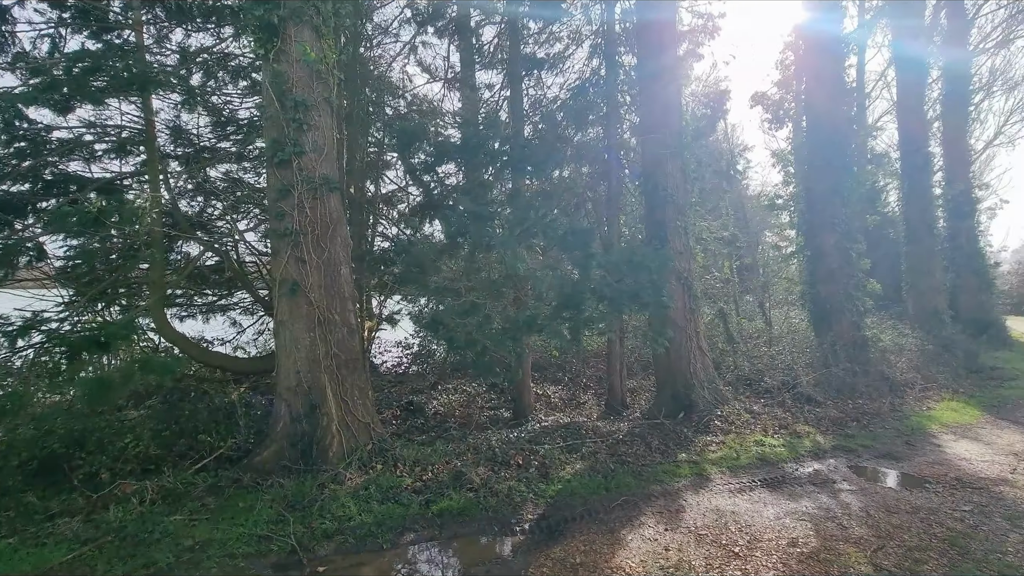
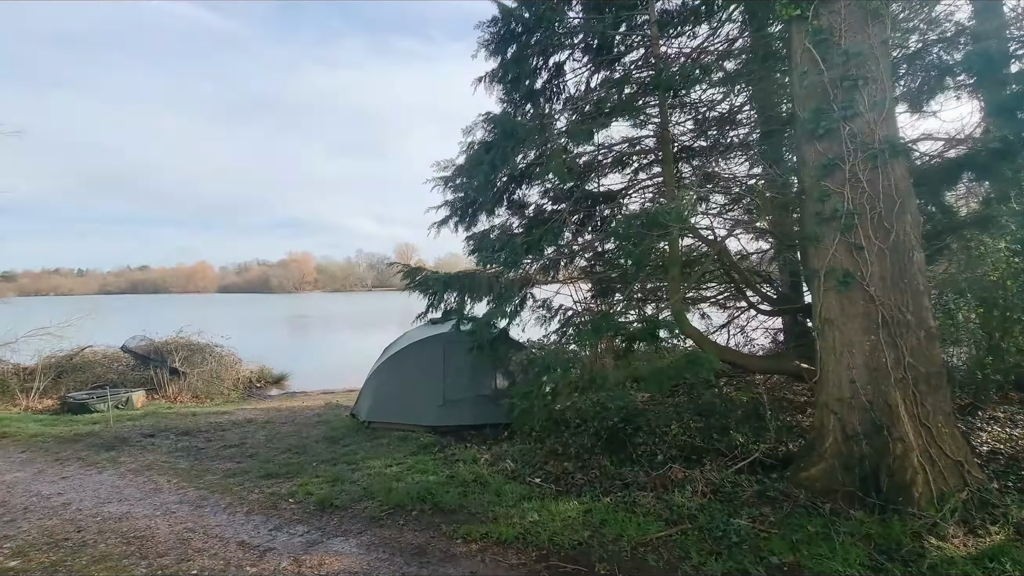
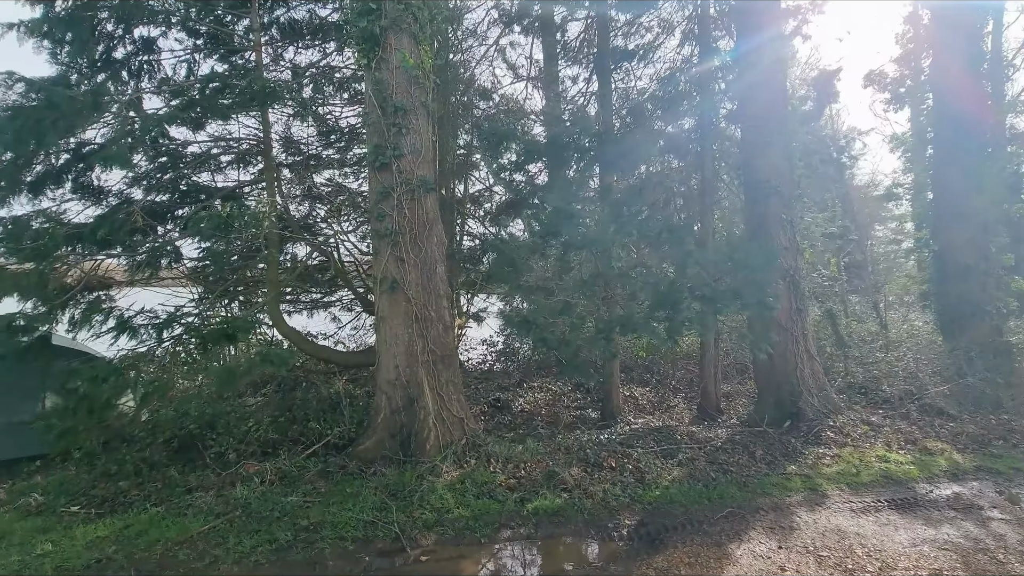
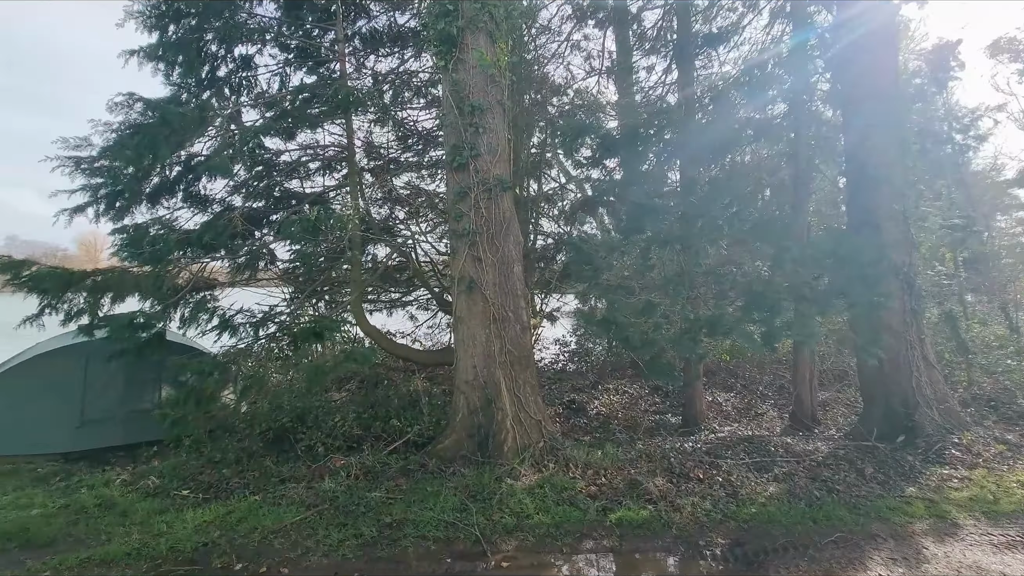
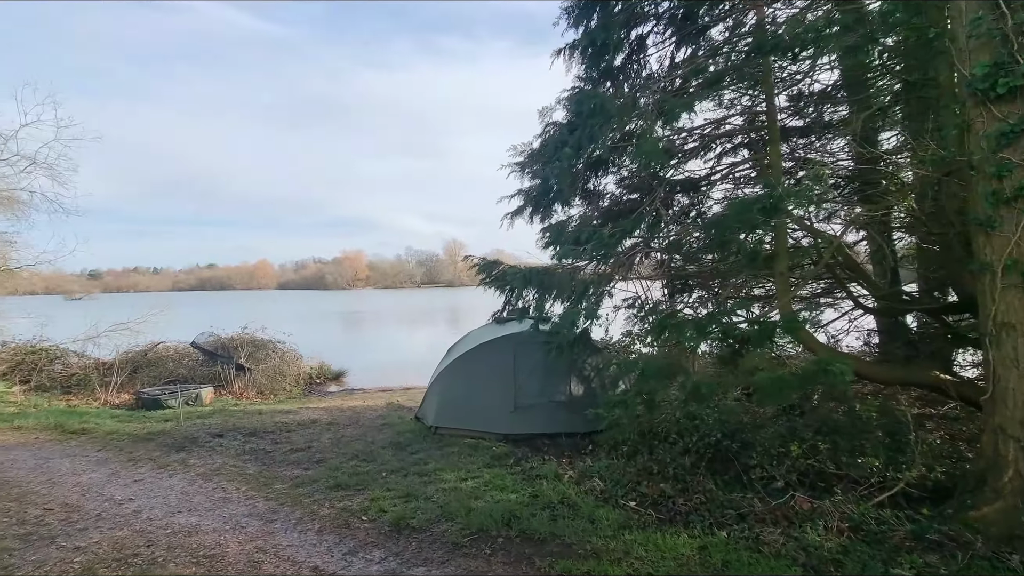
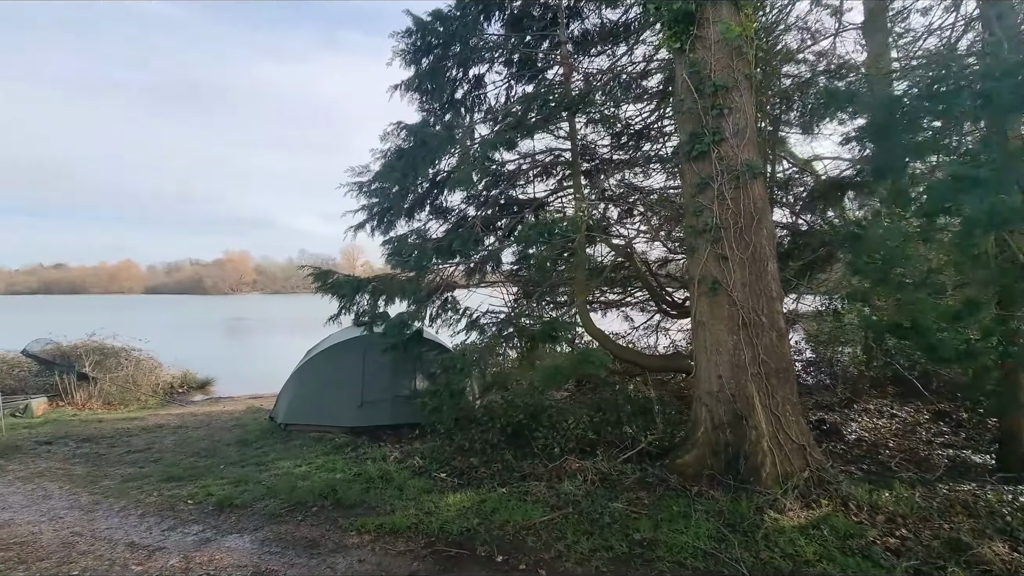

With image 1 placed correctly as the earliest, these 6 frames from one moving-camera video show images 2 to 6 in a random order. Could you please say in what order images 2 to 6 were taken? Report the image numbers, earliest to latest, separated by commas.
3, 4, 6, 2, 5
